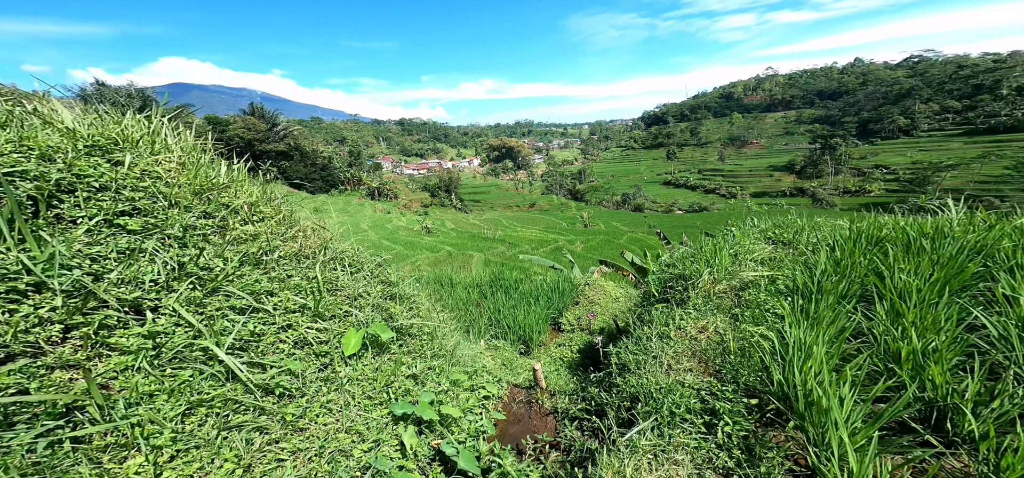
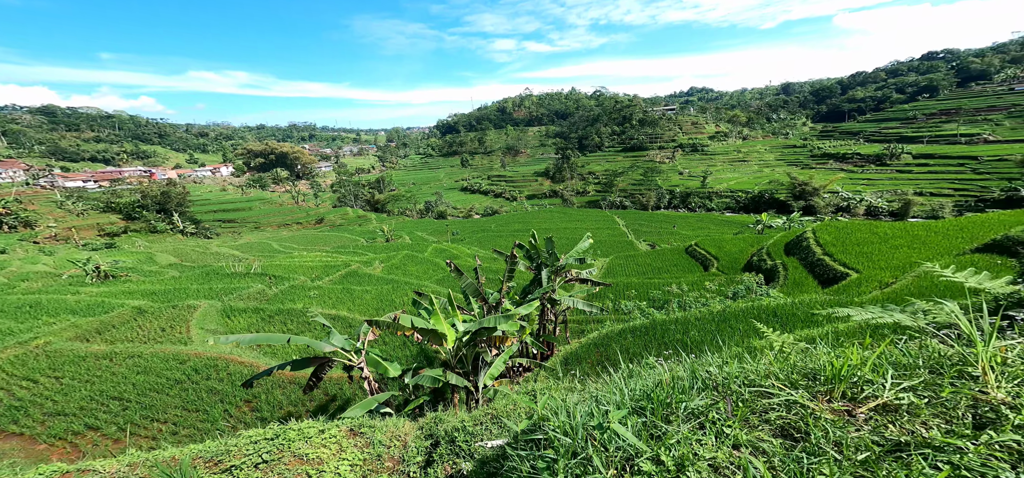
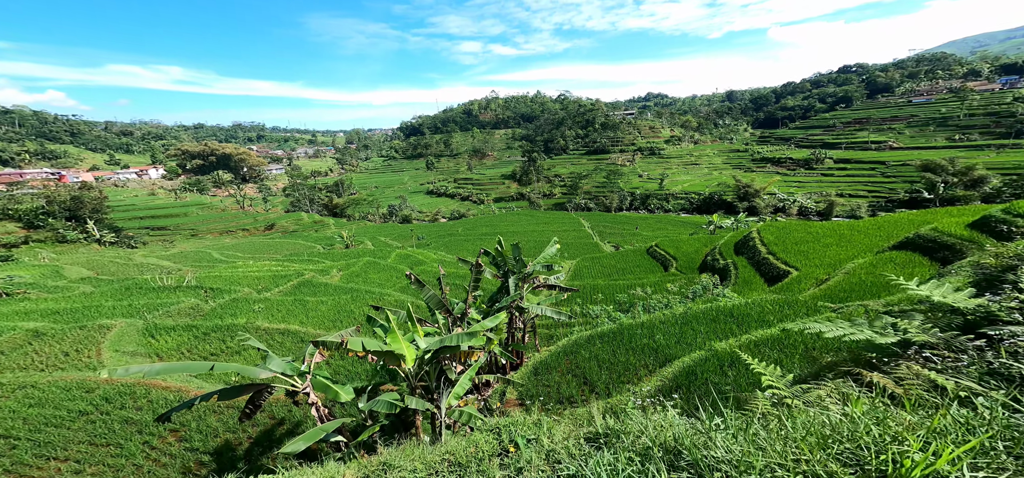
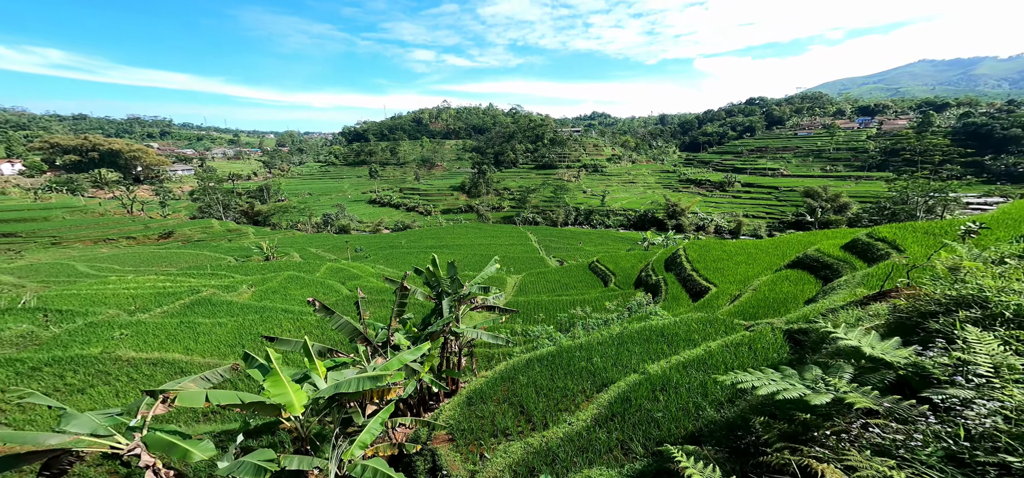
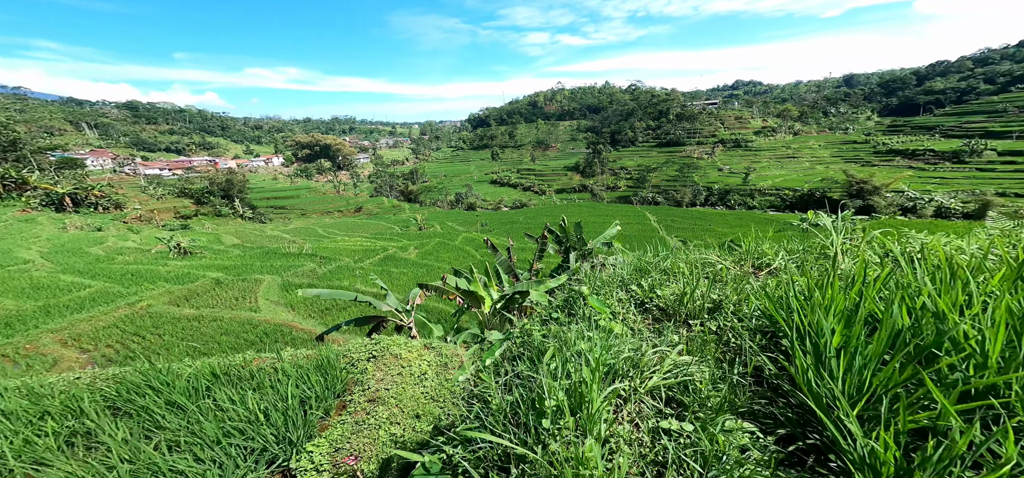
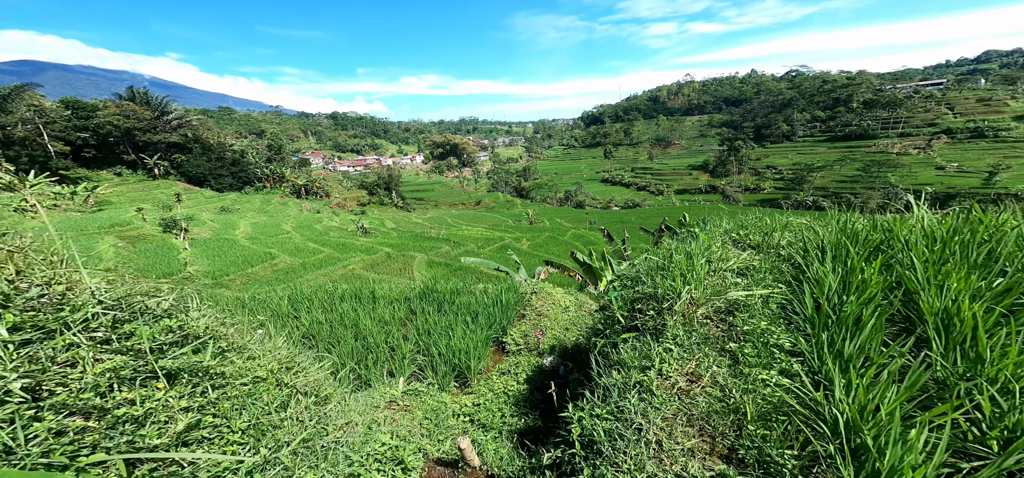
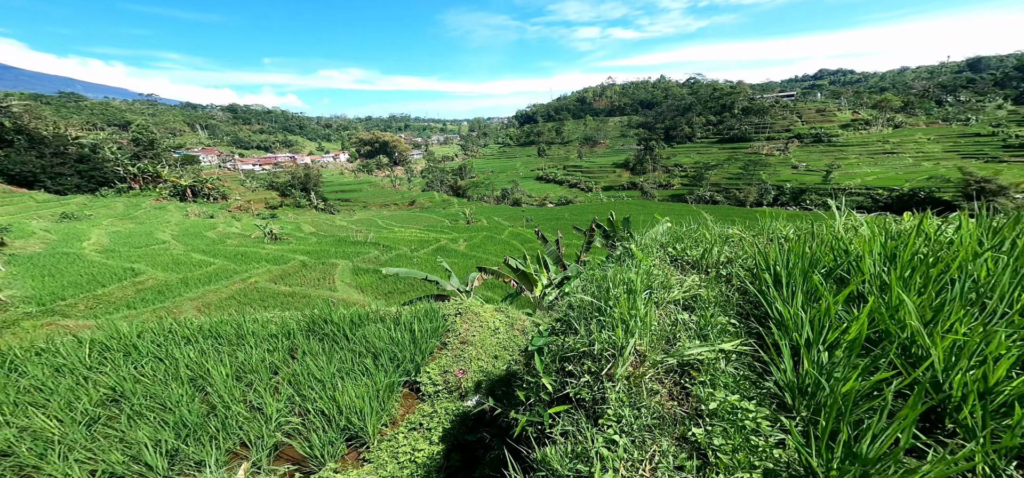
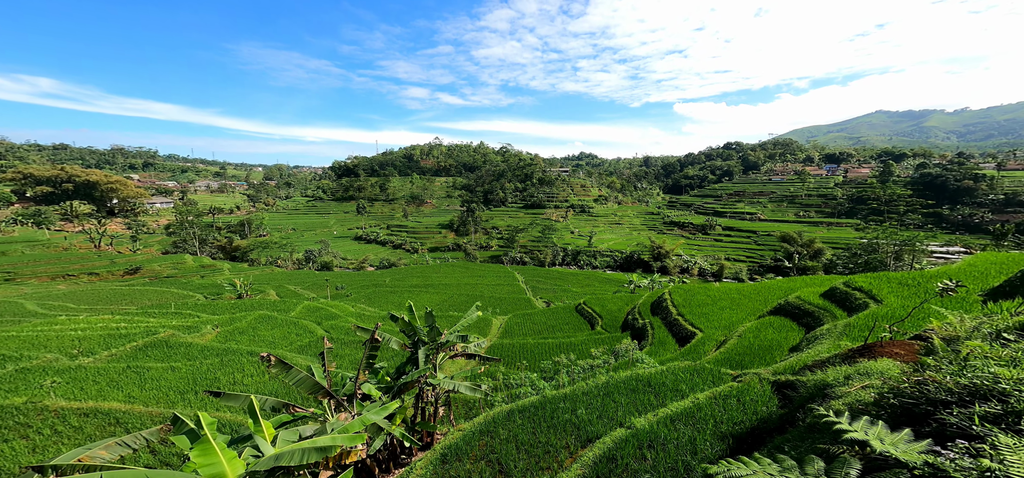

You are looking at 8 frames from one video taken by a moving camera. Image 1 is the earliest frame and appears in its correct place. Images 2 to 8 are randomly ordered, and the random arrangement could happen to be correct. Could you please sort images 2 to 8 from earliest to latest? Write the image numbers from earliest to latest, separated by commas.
6, 7, 5, 2, 3, 4, 8
